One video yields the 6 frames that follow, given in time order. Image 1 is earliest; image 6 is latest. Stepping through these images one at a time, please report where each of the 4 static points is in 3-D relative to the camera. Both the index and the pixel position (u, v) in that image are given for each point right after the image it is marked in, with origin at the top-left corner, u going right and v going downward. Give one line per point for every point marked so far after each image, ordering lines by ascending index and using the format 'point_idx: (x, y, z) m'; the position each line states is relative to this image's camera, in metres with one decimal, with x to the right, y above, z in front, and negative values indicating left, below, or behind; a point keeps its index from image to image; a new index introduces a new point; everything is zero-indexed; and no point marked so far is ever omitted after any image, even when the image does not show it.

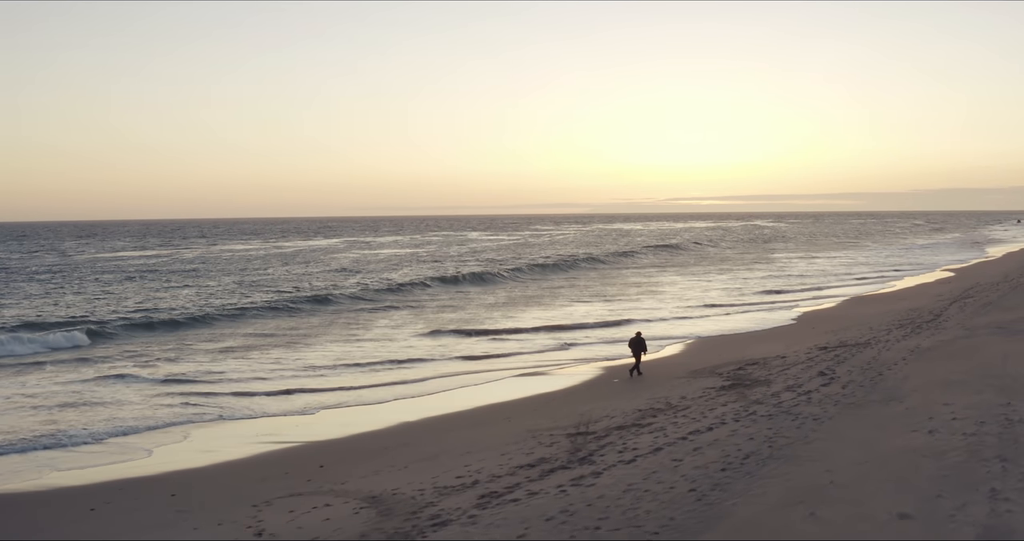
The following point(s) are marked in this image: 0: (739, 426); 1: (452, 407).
0: (+2.5, -1.7, +8.2) m
1: (-0.8, -1.9, +10.8) m
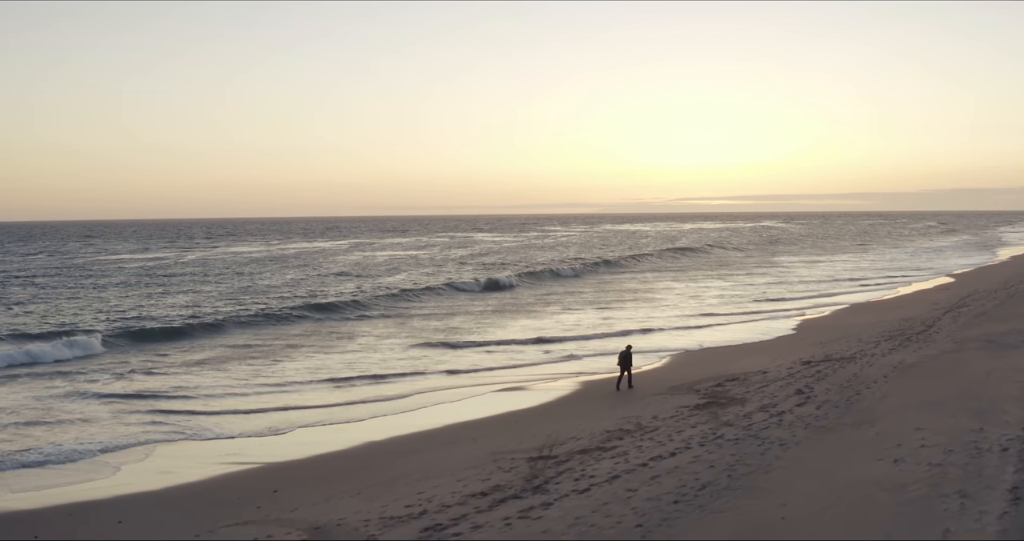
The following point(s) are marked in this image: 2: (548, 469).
0: (+2.0, -1.9, +8.1) m
1: (-1.3, -2.1, +10.6) m
2: (+0.4, -2.0, +7.9) m
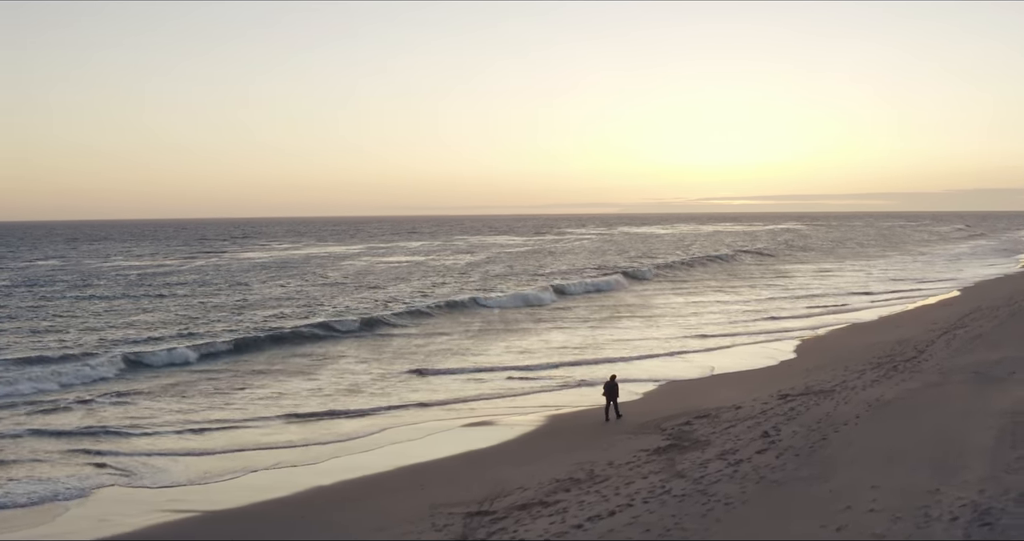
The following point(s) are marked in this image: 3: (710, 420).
0: (+1.3, -2.4, +7.8) m
1: (-1.9, -2.7, +10.4) m
2: (-0.3, -2.6, +7.6) m
3: (+3.1, -2.3, +12.1) m
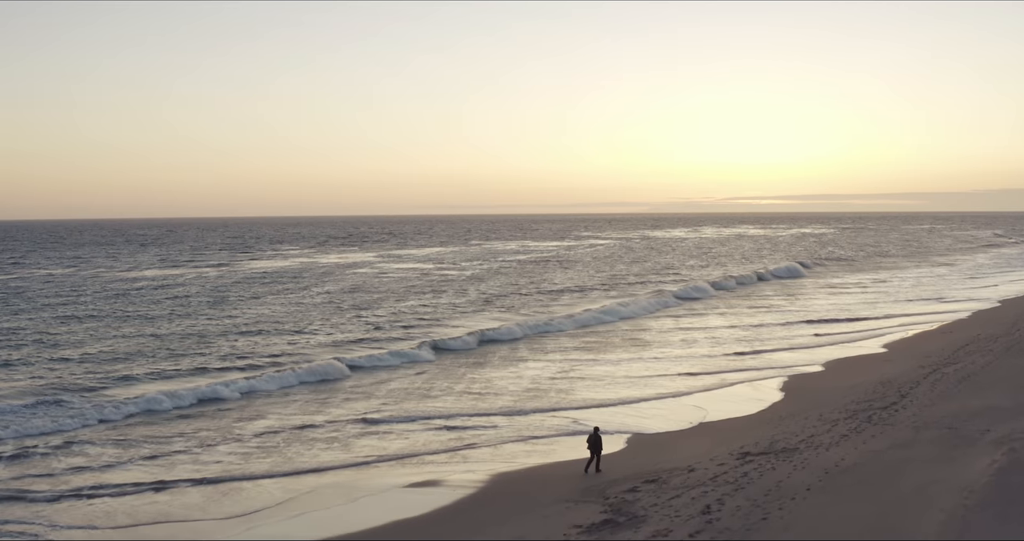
0: (+0.3, -3.3, +7.3) m
1: (-2.8, -3.5, +10.0) m
2: (-1.3, -3.4, +7.2) m
3: (+2.2, -3.3, +11.6) m
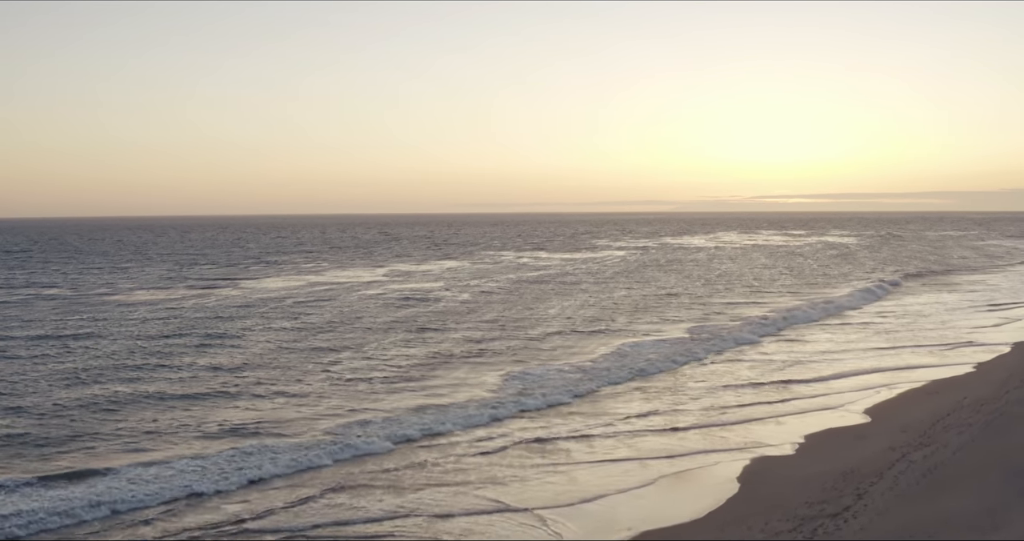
0: (-1.3, -5.3, +6.8) m
1: (-4.4, -5.5, +9.6) m
2: (-2.9, -5.4, +6.7) m
3: (+0.7, -5.3, +11.1) m
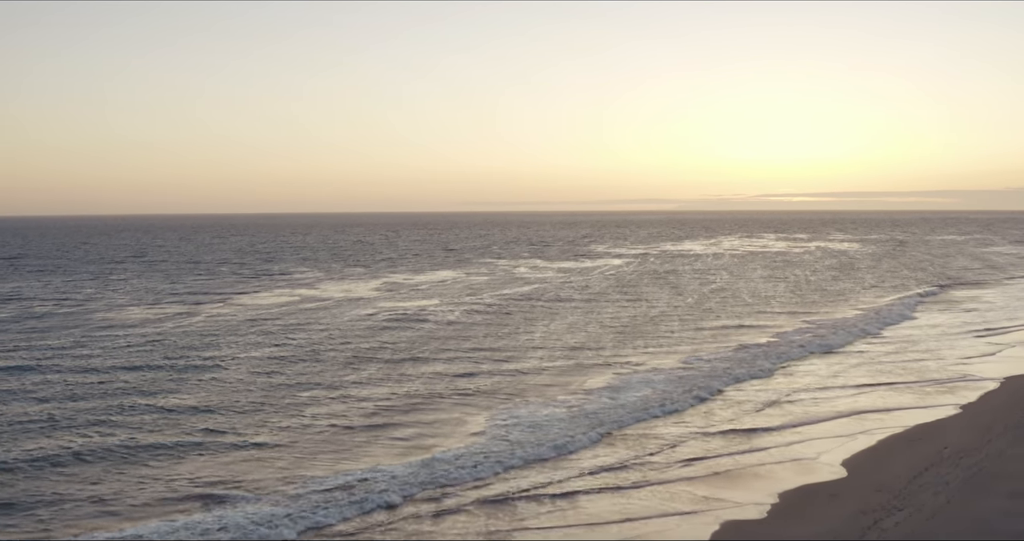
0: (-2.1, -6.9, +6.7) m
1: (-5.3, -7.0, +9.4) m
2: (-3.8, -6.9, +6.5) m
3: (-0.2, -7.0, +10.9) m
